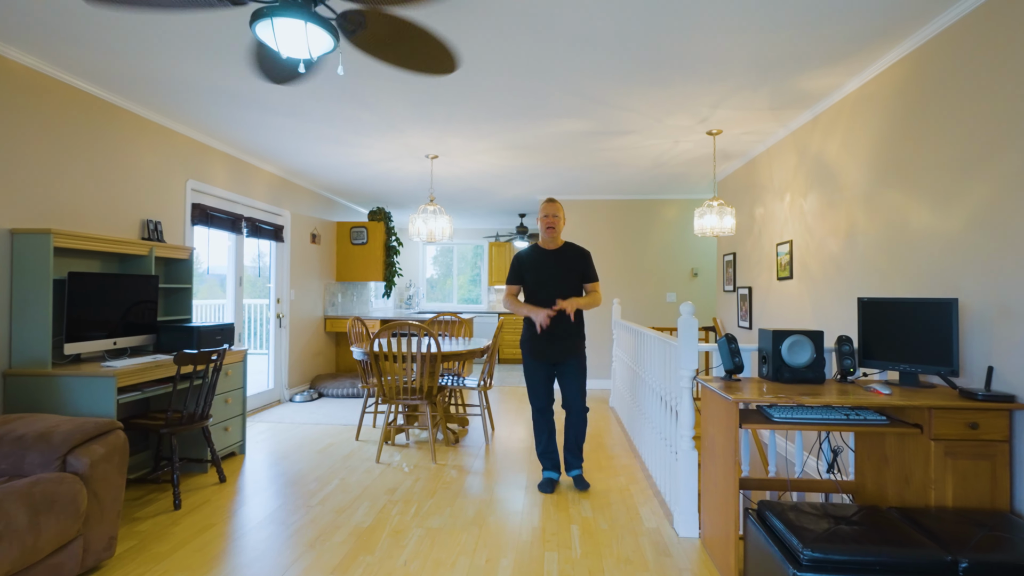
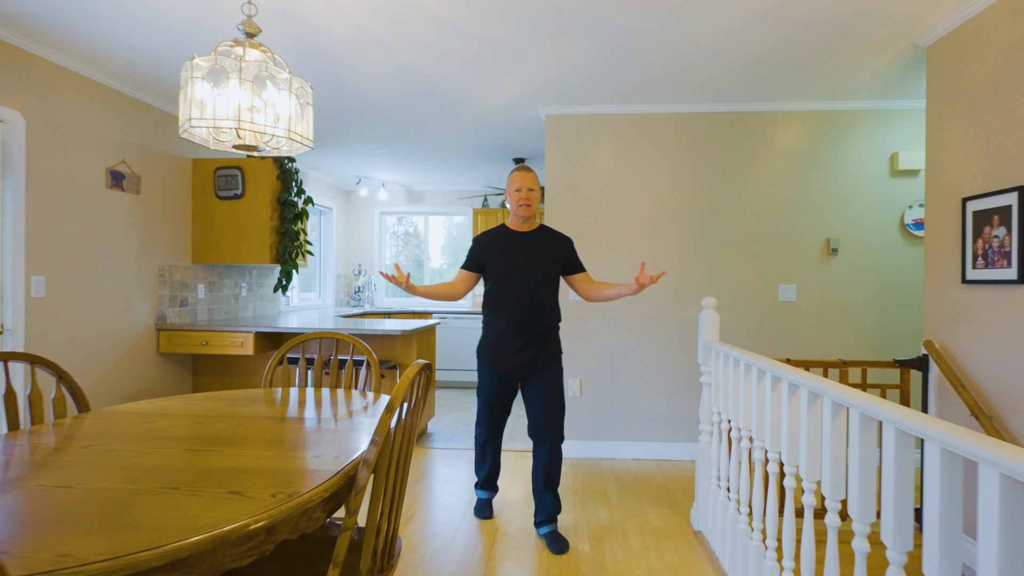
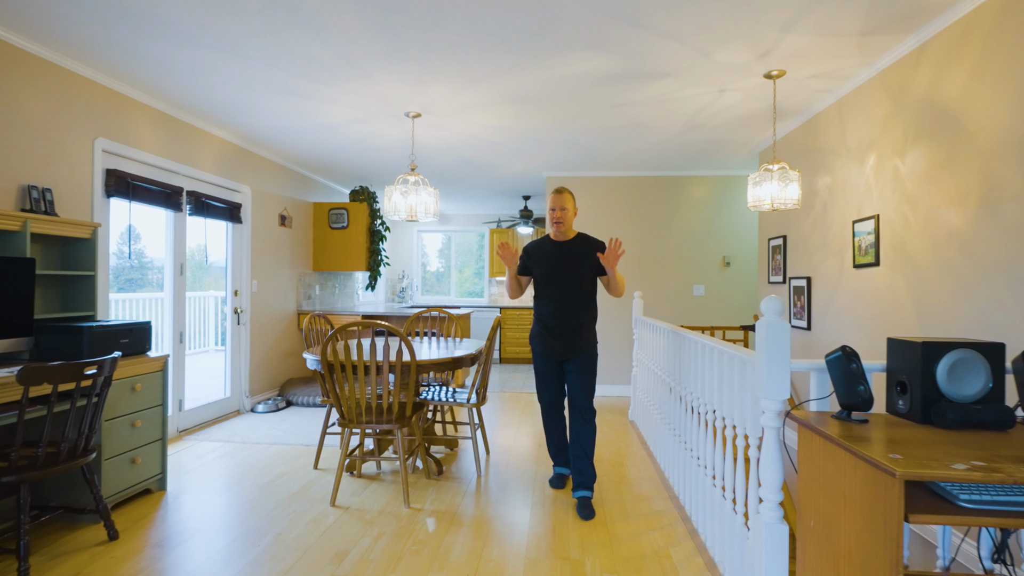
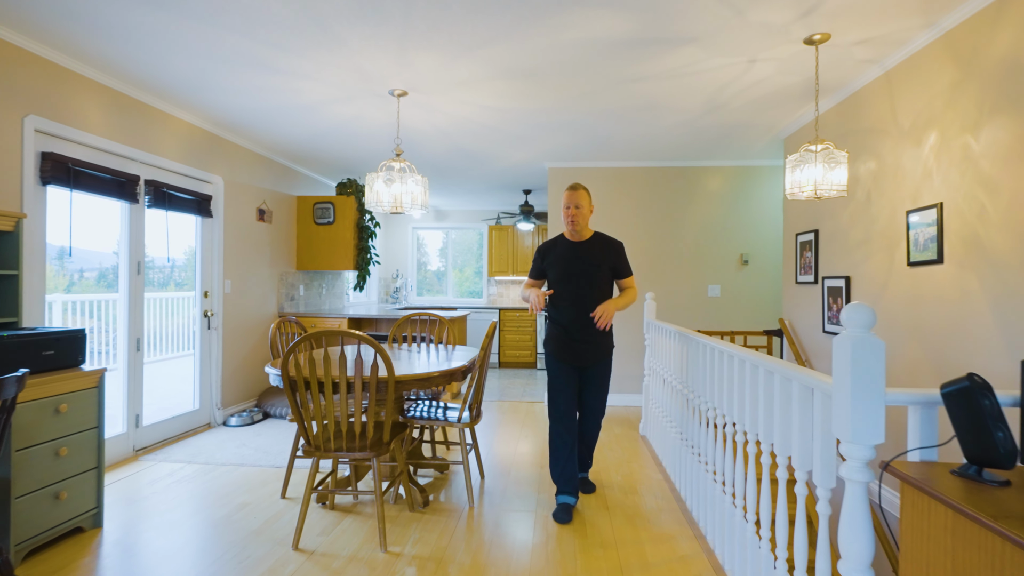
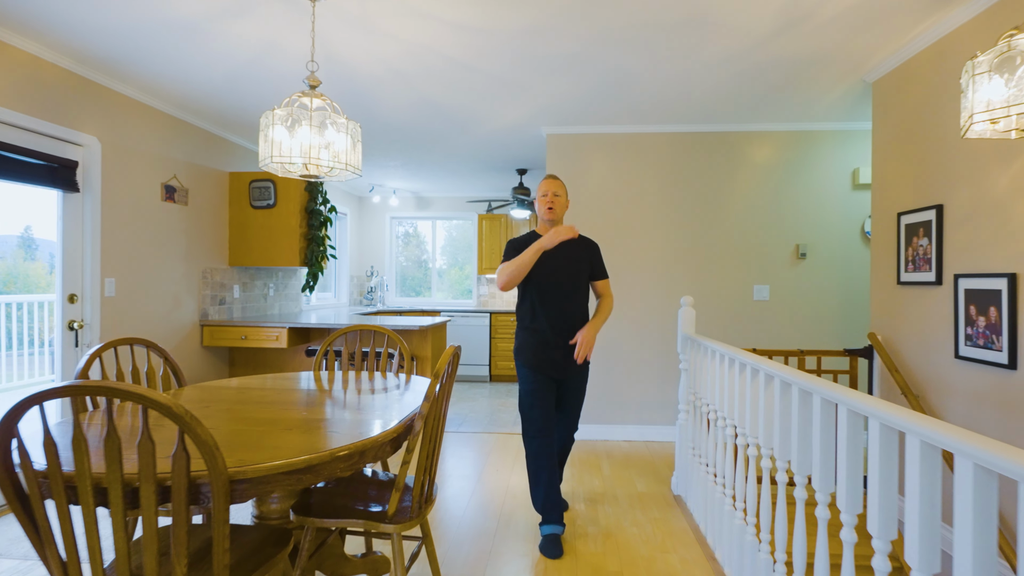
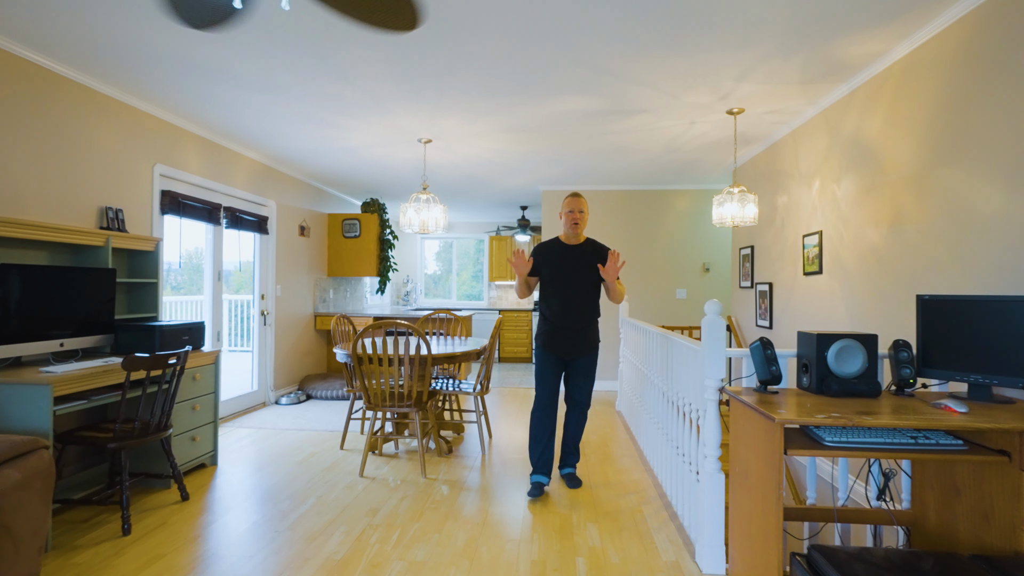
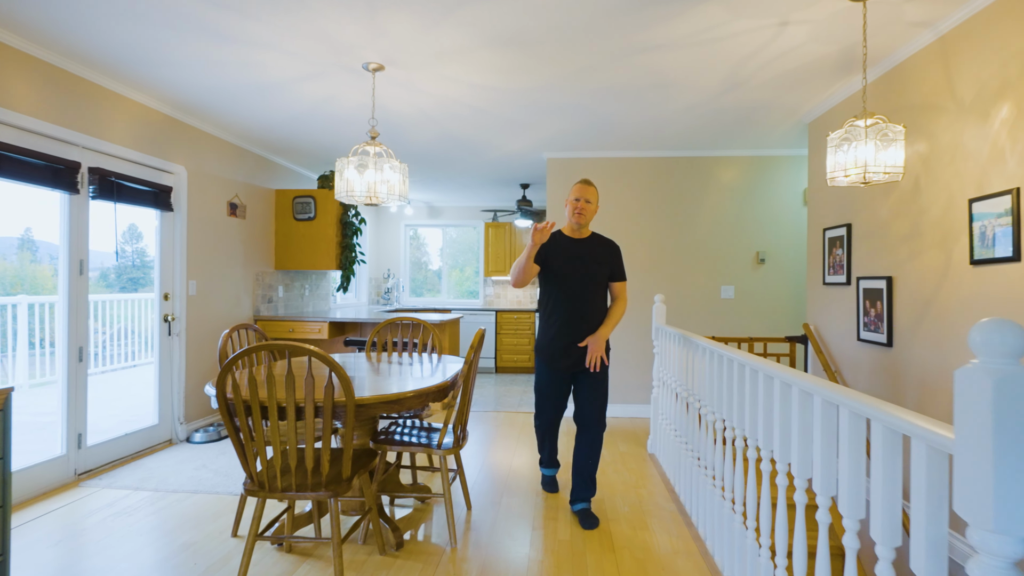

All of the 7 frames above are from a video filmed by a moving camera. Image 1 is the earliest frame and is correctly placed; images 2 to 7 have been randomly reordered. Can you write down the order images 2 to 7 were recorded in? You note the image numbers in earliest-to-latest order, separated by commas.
6, 3, 4, 7, 5, 2
